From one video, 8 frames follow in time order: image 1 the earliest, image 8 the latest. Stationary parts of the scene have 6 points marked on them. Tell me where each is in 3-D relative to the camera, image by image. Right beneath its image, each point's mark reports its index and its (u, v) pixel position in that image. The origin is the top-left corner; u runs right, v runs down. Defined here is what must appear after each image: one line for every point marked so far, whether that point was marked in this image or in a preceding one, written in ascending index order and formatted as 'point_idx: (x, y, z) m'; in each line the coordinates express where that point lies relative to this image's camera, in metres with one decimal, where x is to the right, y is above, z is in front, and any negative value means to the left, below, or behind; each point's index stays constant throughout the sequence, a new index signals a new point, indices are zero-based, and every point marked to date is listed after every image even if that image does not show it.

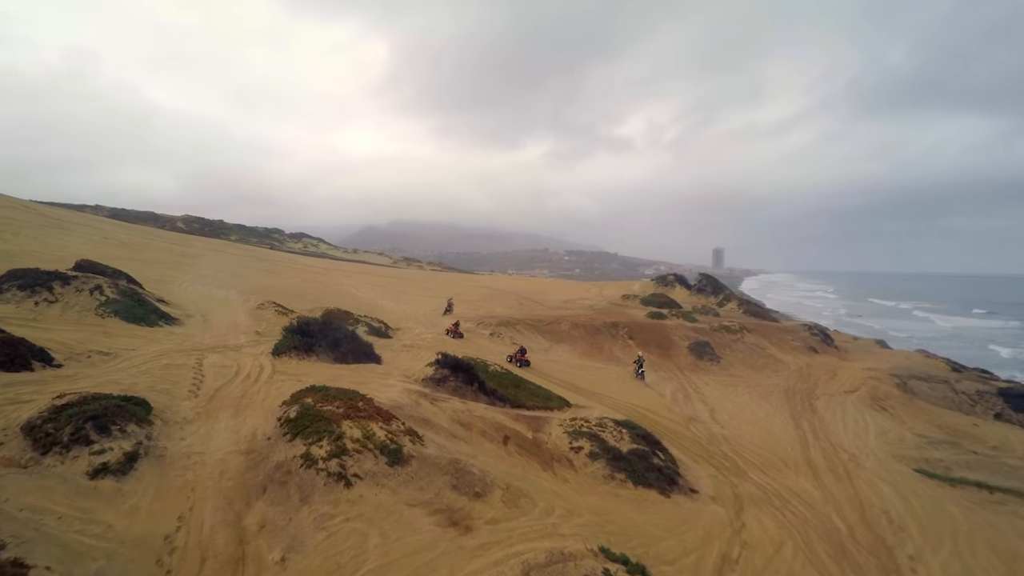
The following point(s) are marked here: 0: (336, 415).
0: (-2.7, -1.9, +8.4) m
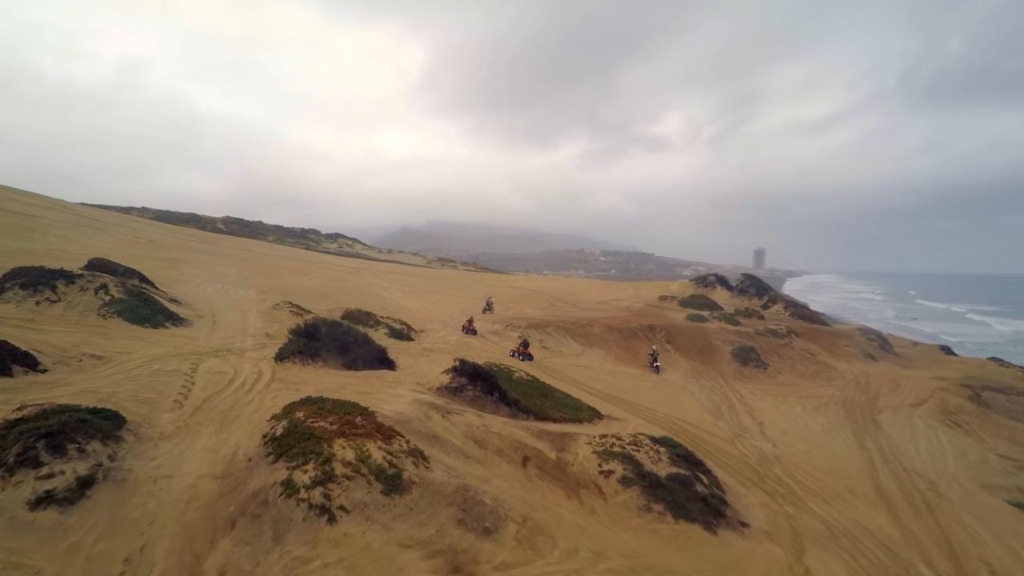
0: (-2.4, -1.9, +7.4) m
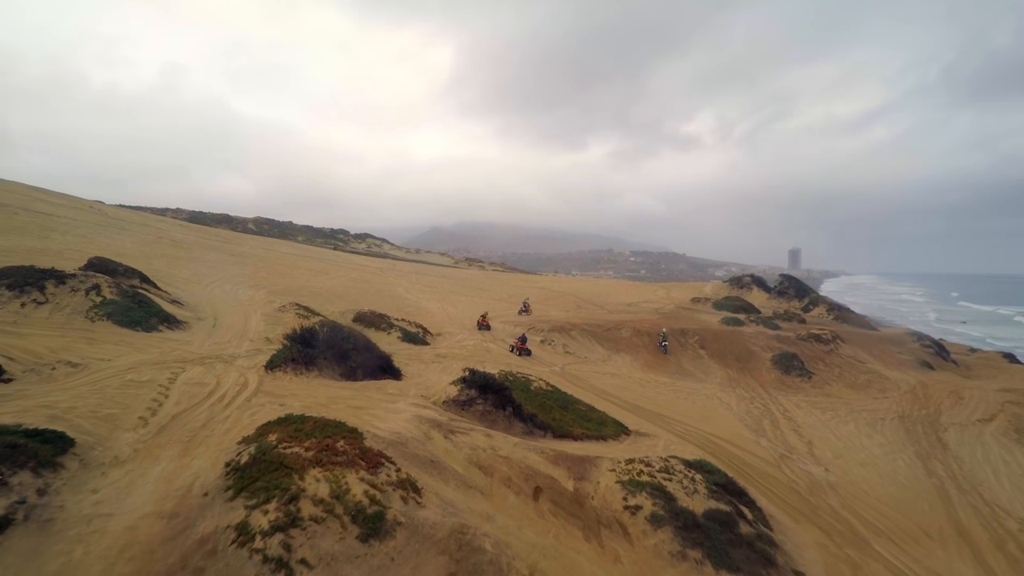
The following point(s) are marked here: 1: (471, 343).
0: (-2.4, -1.9, +6.3) m
1: (-1.4, -1.9, +19.3) m
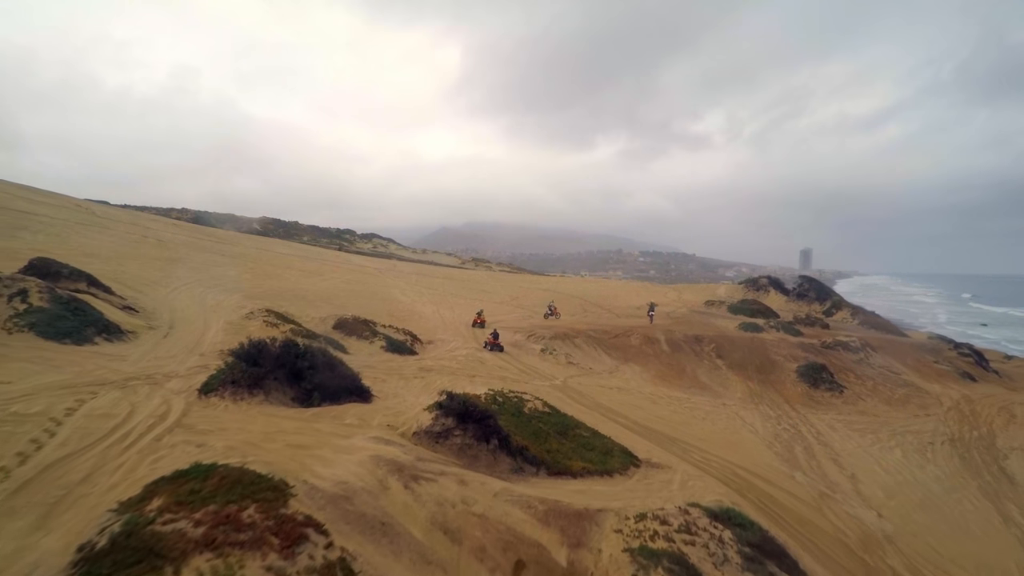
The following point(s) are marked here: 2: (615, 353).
0: (-2.6, -2.0, +4.5) m
1: (-1.5, -2.0, +17.5) m
2: (+3.7, -2.3, +19.8) m
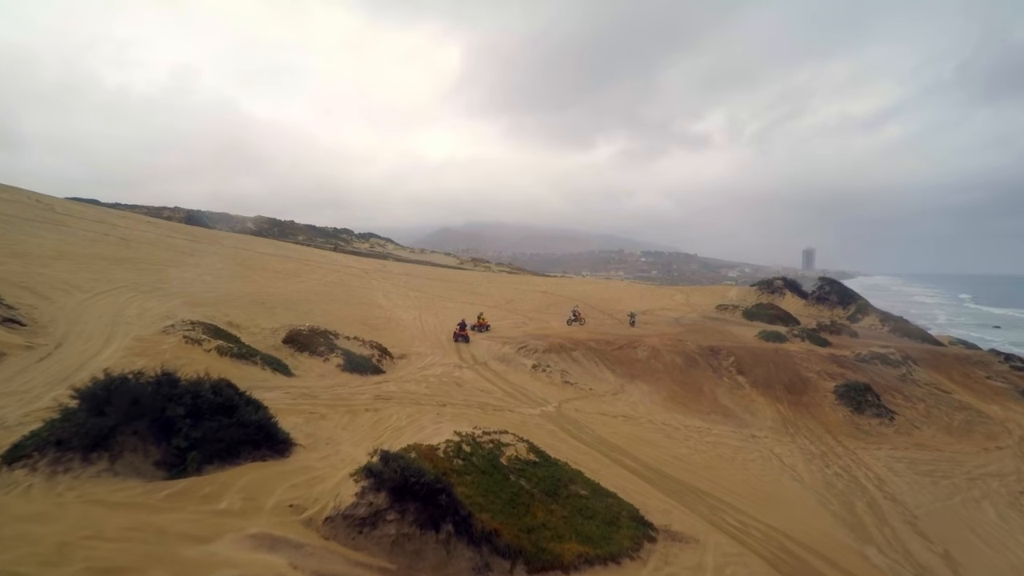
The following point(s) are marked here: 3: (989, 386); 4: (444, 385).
0: (-3.1, -2.2, +1.7) m
1: (-1.9, -2.2, +14.7) m
2: (+3.3, -2.4, +17.0) m
3: (+15.5, -3.1, +18.2) m
4: (-1.6, -2.3, +13.1) m
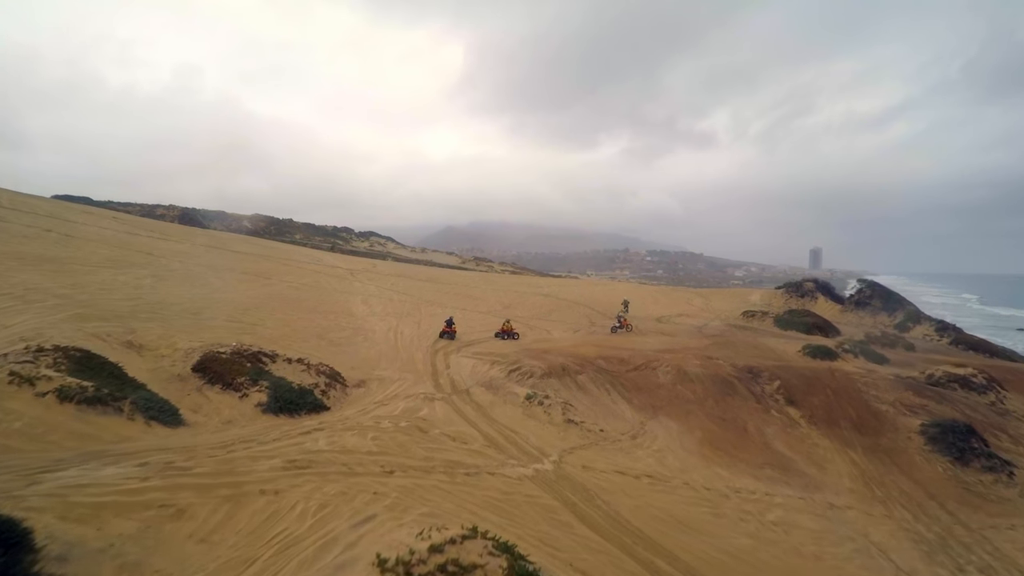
0: (-3.4, -2.4, -1.9) m
1: (-2.2, -2.3, +11.1) m
2: (+3.0, -2.6, +13.4) m
3: (+15.3, -3.3, +14.5) m
4: (-1.9, -2.5, +9.6) m
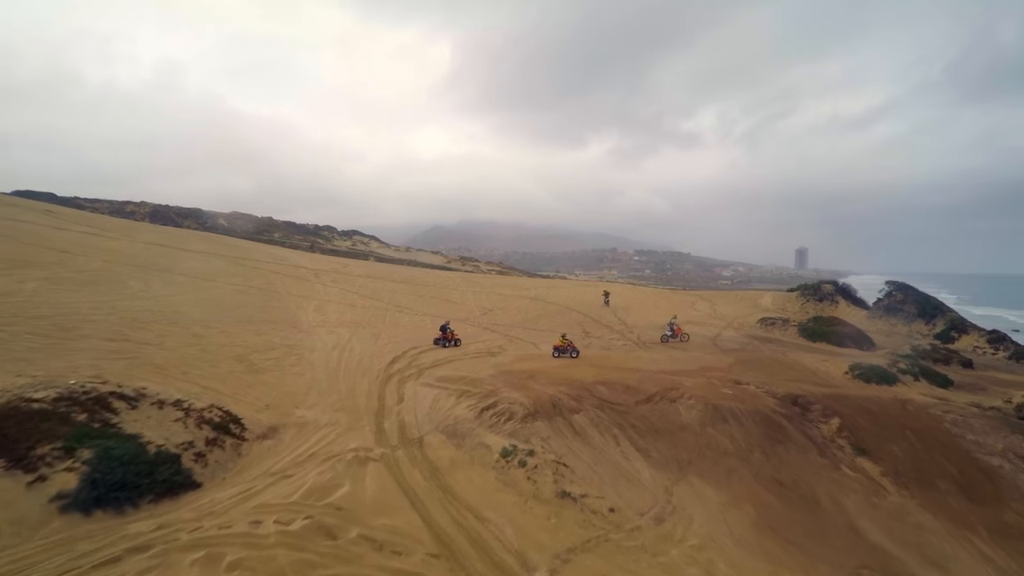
0: (-3.6, -2.6, -5.6) m
1: (-2.6, -2.5, +7.4) m
2: (+2.5, -2.8, +9.8) m
3: (+14.8, -3.4, +11.2) m
4: (-2.3, -2.6, +5.8) m
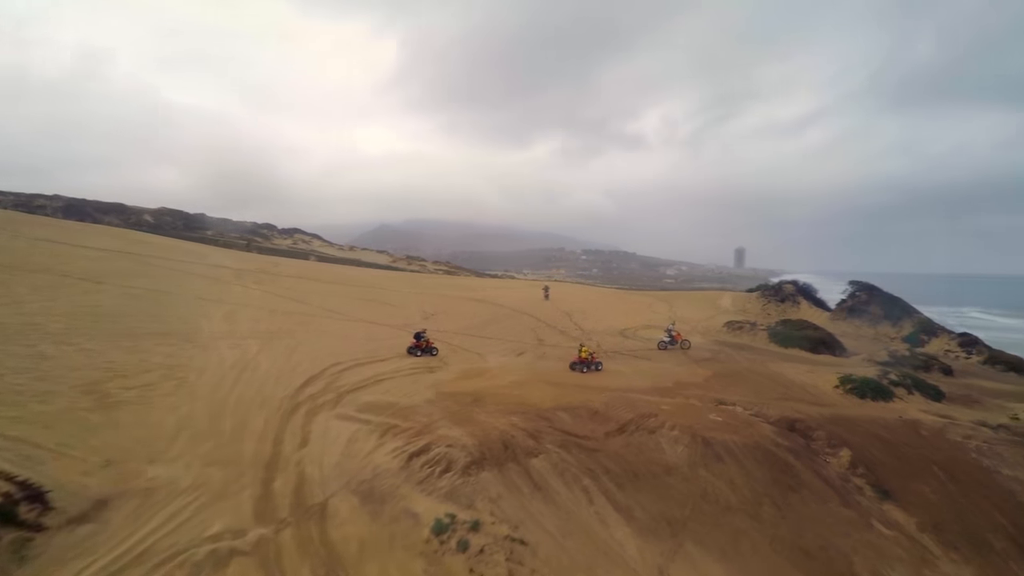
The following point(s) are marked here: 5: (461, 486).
0: (-2.9, -2.7, -8.4) m
1: (-3.2, -2.6, +4.6) m
2: (+1.7, -2.9, +7.5) m
3: (+13.8, -3.5, +10.0) m
4: (-2.7, -2.7, +3.1) m
5: (-0.6, -2.5, +7.2) m
